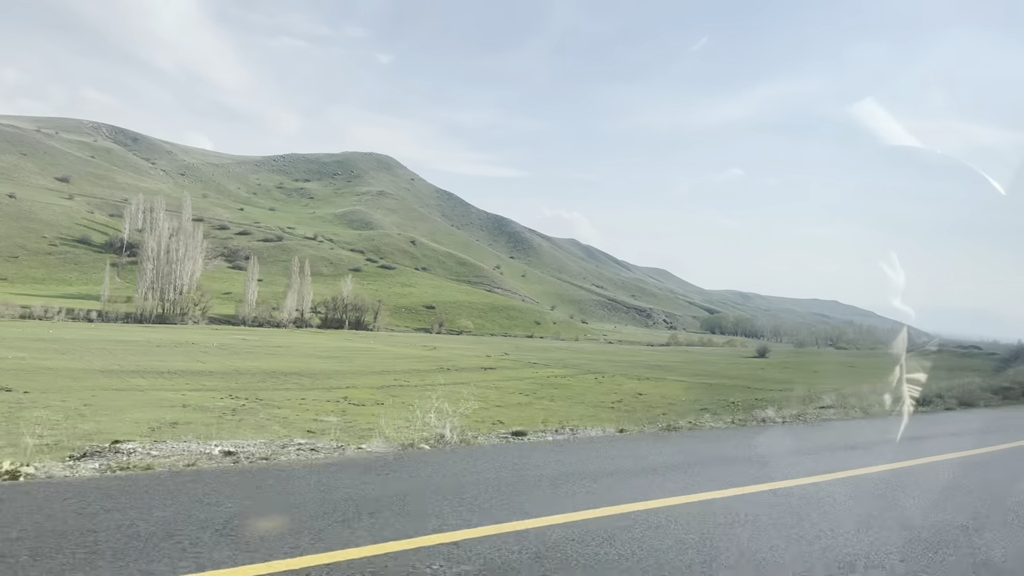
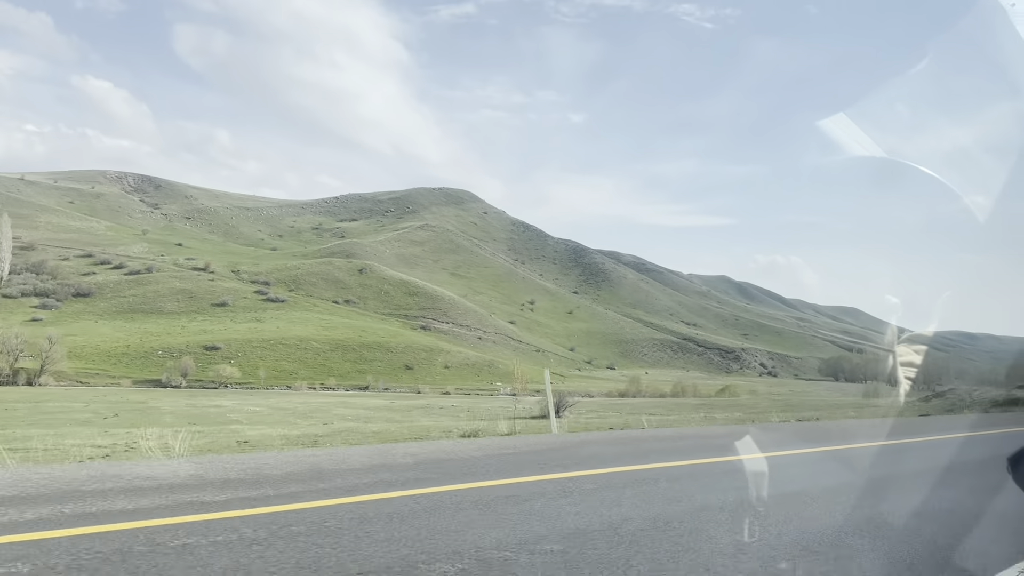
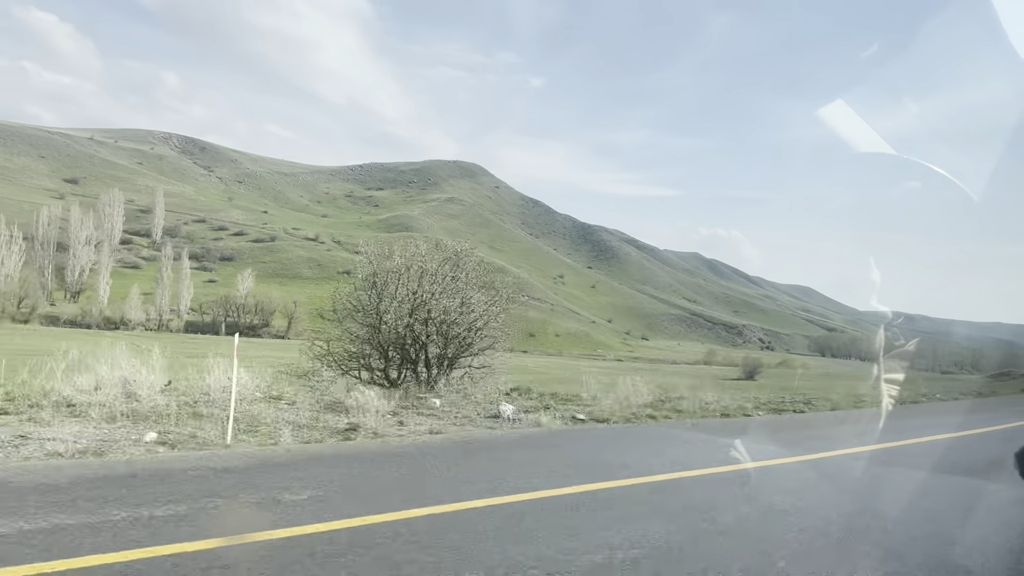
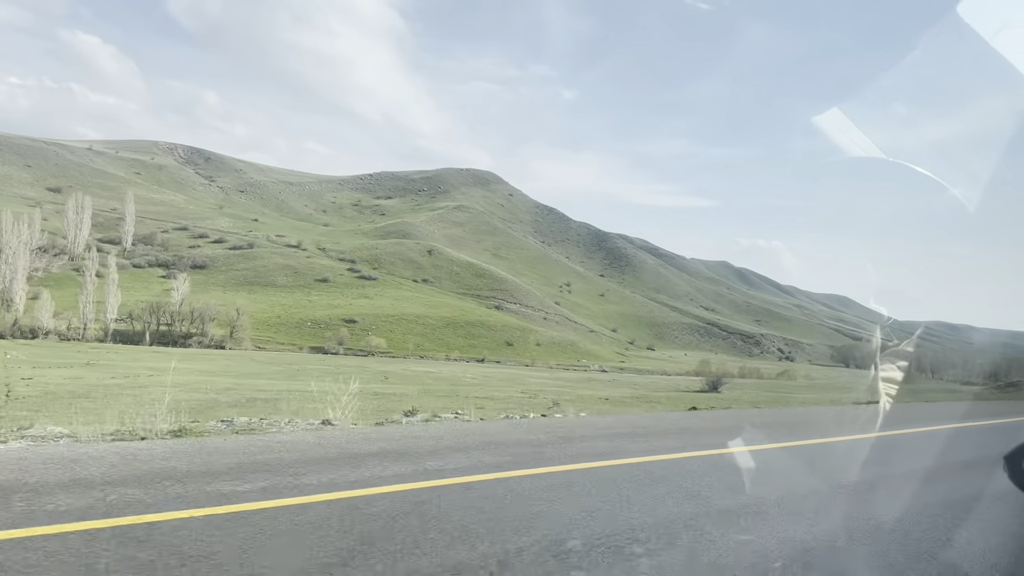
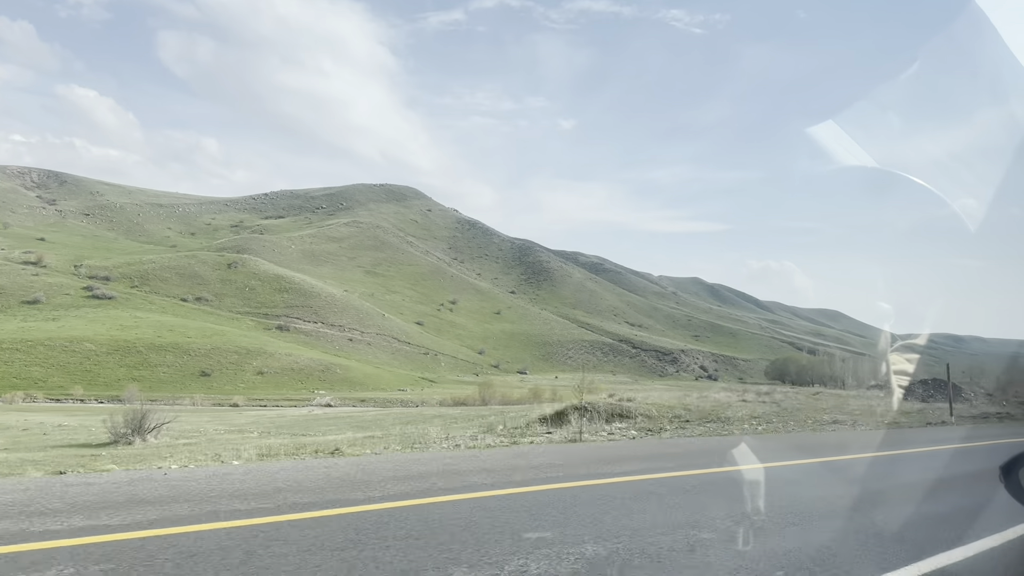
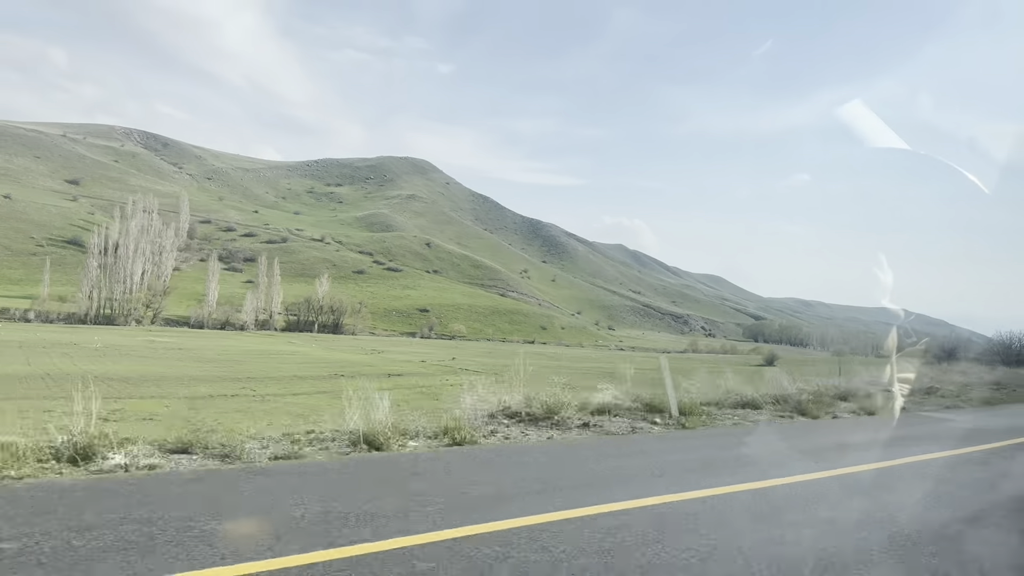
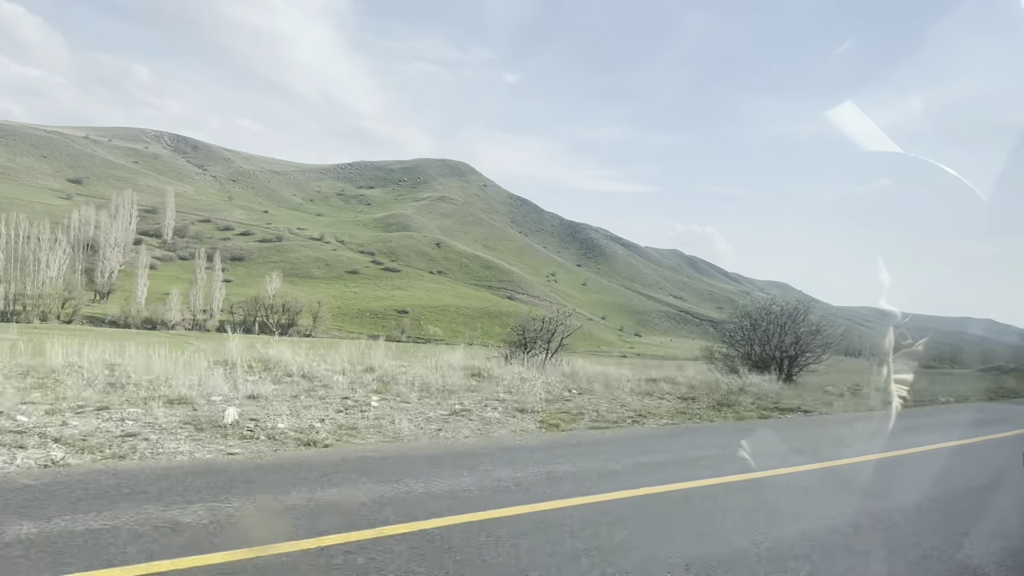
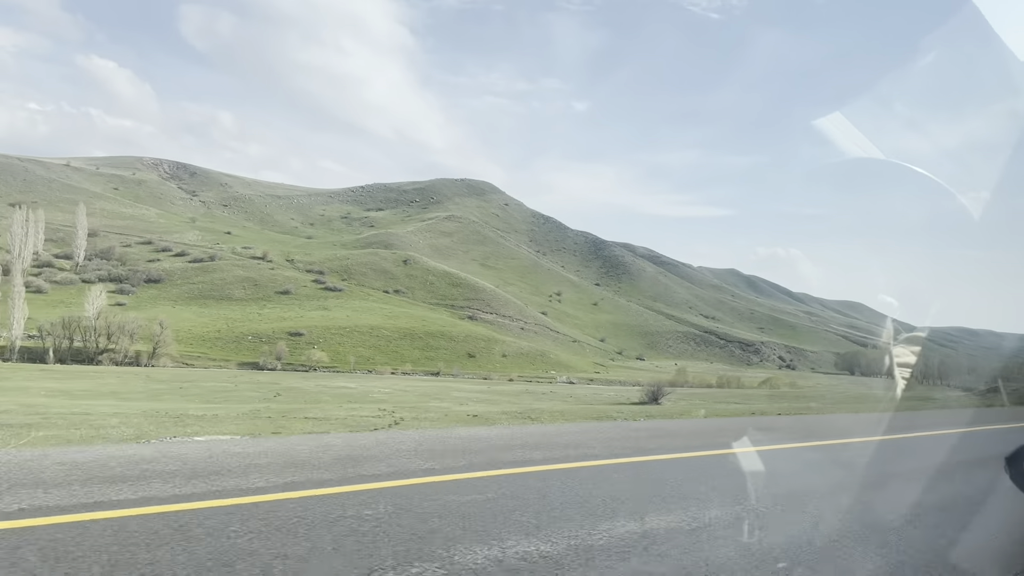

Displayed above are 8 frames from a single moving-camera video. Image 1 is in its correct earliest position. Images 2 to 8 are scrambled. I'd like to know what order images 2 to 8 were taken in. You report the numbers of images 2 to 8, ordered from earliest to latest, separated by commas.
6, 7, 3, 4, 8, 2, 5
